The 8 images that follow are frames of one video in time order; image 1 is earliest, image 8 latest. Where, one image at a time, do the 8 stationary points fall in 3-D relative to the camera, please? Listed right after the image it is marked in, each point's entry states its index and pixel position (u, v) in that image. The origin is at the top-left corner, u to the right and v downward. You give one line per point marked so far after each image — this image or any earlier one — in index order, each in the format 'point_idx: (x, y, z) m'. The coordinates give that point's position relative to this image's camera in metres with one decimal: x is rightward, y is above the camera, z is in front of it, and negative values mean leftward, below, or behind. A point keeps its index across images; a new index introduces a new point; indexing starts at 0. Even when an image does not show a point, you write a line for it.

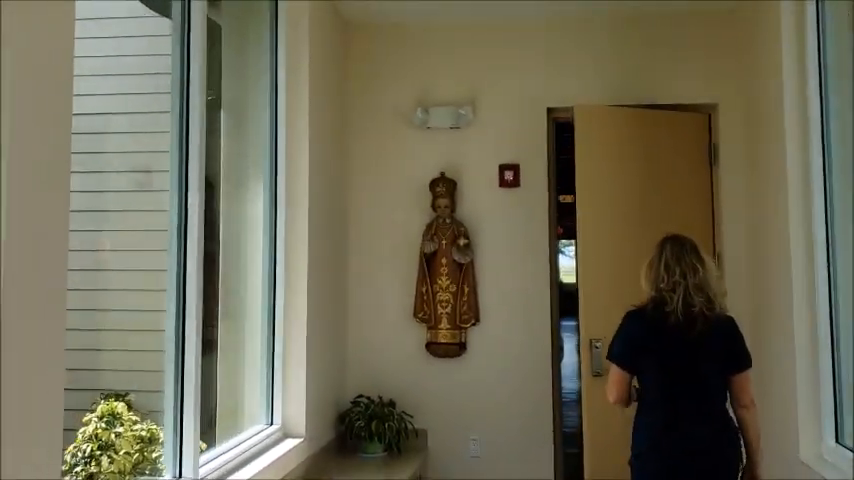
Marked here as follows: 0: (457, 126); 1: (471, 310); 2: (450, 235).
0: (+0.2, +0.6, +3.6) m
1: (+0.2, -0.4, +3.5) m
2: (+0.1, 0.0, +3.5) m
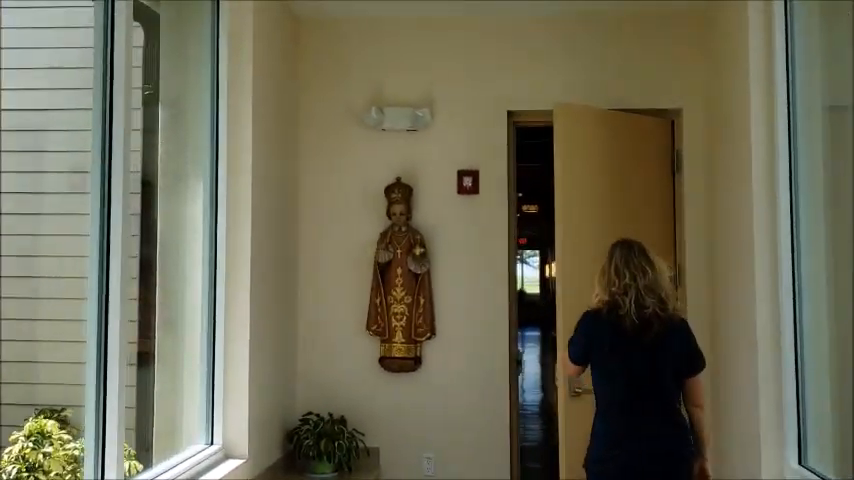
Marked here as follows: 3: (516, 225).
0: (-0.1, +0.6, +3.4) m
1: (0.0, -0.4, +3.4) m
2: (-0.1, 0.0, +3.3) m
3: (+0.4, +0.1, +3.5) m
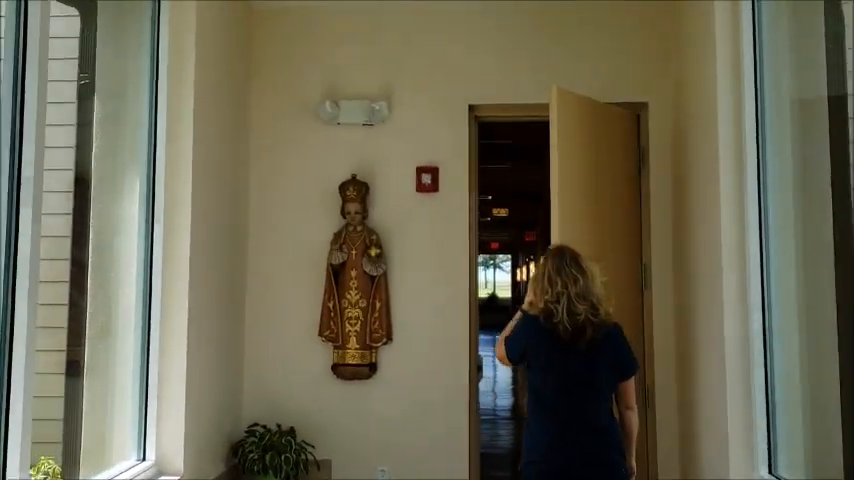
0: (-0.3, +0.6, +3.2) m
1: (-0.2, -0.4, +3.2) m
2: (-0.3, 0.0, +3.2) m
3: (+0.2, +0.1, +3.3) m
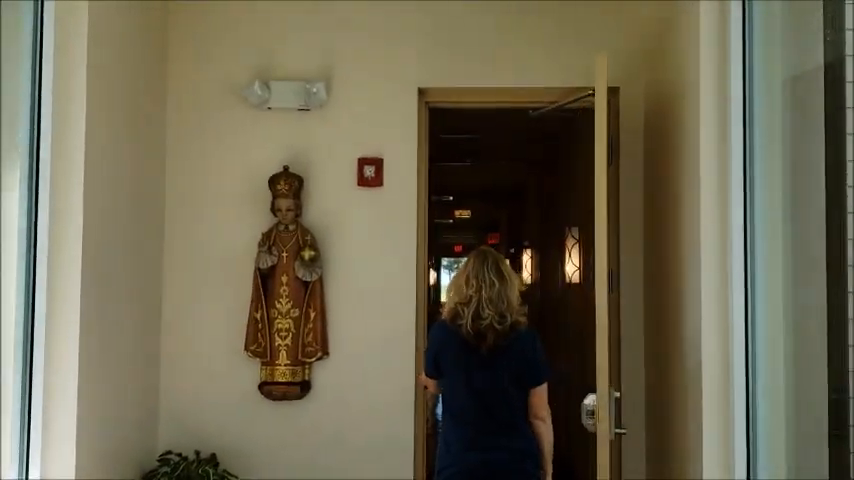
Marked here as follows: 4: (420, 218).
0: (-0.5, +0.6, +2.8) m
1: (-0.5, -0.4, +2.8) m
2: (-0.6, 0.0, +2.8) m
3: (0.0, +0.1, +2.9) m
4: (0.0, +0.1, +2.9) m
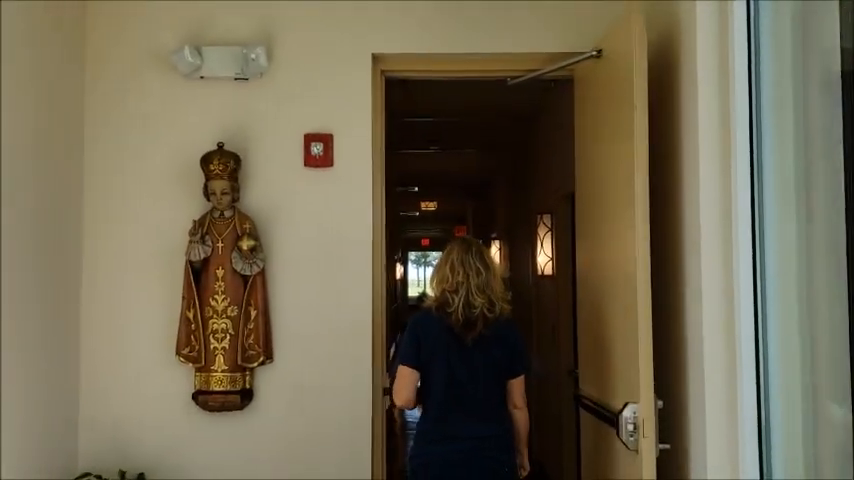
0: (-0.7, +0.6, +2.5) m
1: (-0.6, -0.4, +2.4) m
2: (-0.7, 0.0, +2.4) m
3: (-0.2, +0.1, +2.6) m
4: (-0.2, +0.1, +2.6) m
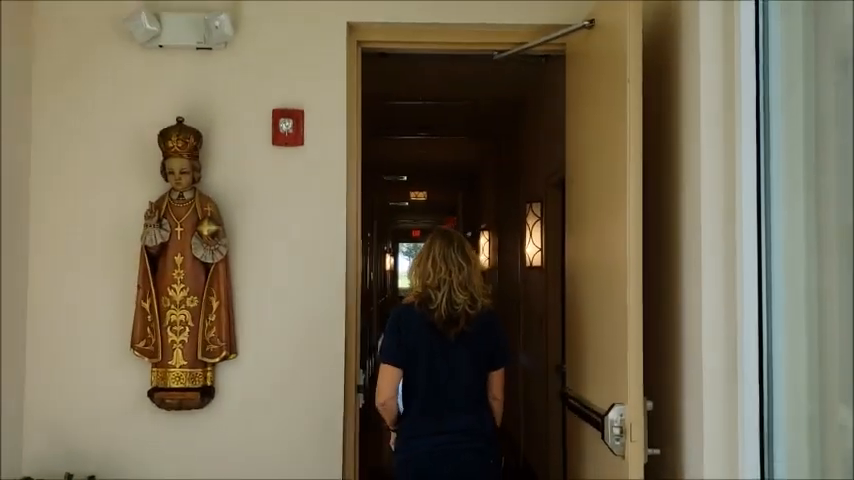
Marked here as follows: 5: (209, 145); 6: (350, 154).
0: (-0.8, +0.7, +2.3) m
1: (-0.7, -0.3, +2.2) m
2: (-0.8, +0.1, +2.2) m
3: (-0.3, +0.2, +2.4) m
4: (-0.3, +0.2, +2.4) m
5: (-0.8, +0.3, +2.3) m
6: (-0.3, +0.3, +2.4) m
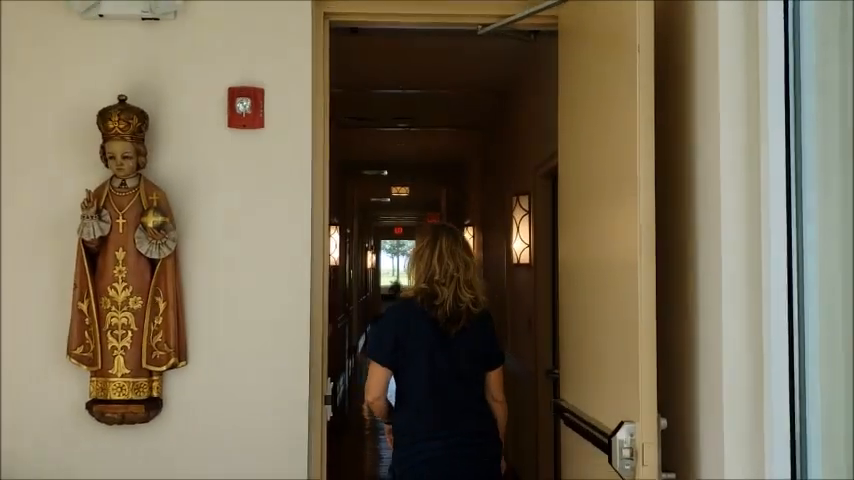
0: (-0.8, +0.7, +2.0) m
1: (-0.8, -0.3, +2.0) m
2: (-0.9, +0.1, +2.0) m
3: (-0.3, +0.2, +2.2) m
4: (-0.4, +0.2, +2.2) m
5: (-0.8, +0.3, +2.1) m
6: (-0.3, +0.3, +2.1) m
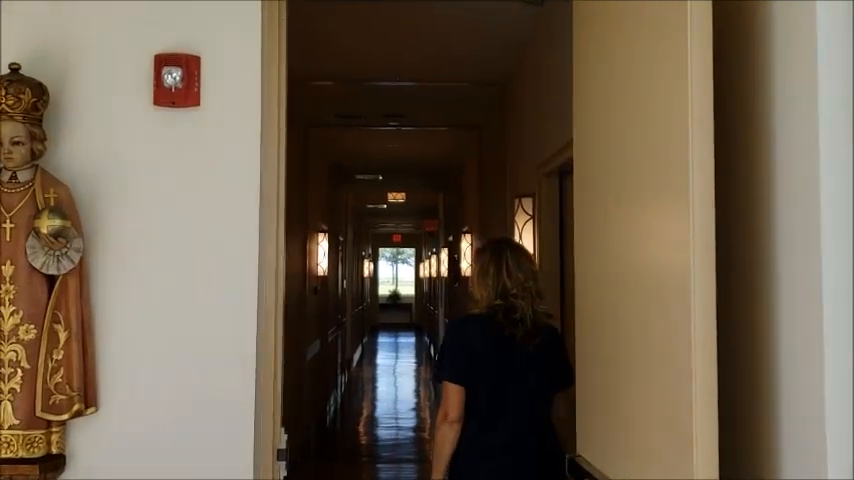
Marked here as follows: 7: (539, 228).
0: (-0.9, +0.7, +1.6) m
1: (-0.8, -0.3, +1.5) m
2: (-0.9, +0.1, +1.5) m
3: (-0.4, +0.2, +1.7) m
4: (-0.4, +0.2, +1.7) m
5: (-0.9, +0.3, +1.6) m
6: (-0.4, +0.3, +1.7) m
7: (+0.5, +0.1, +3.1) m
